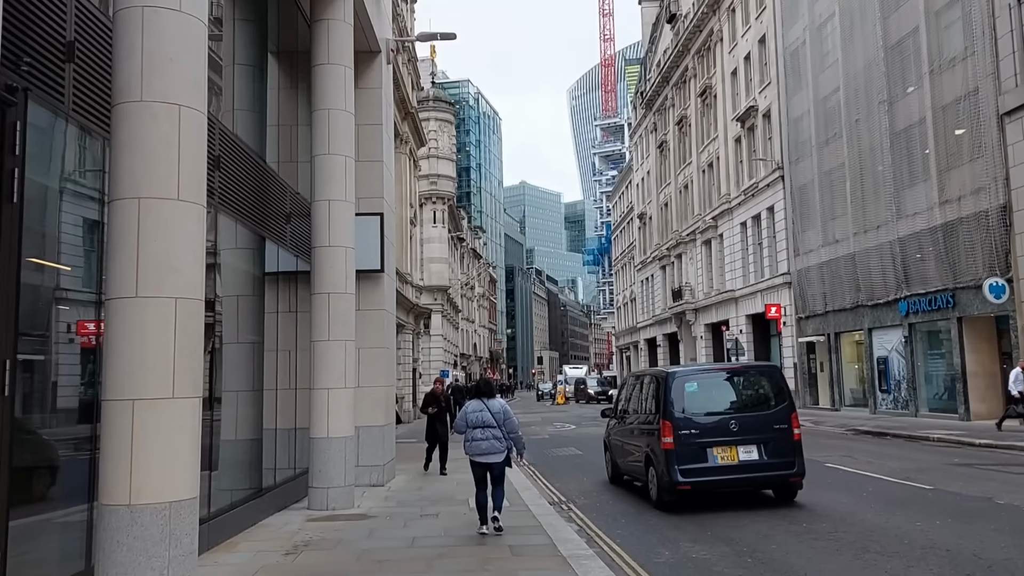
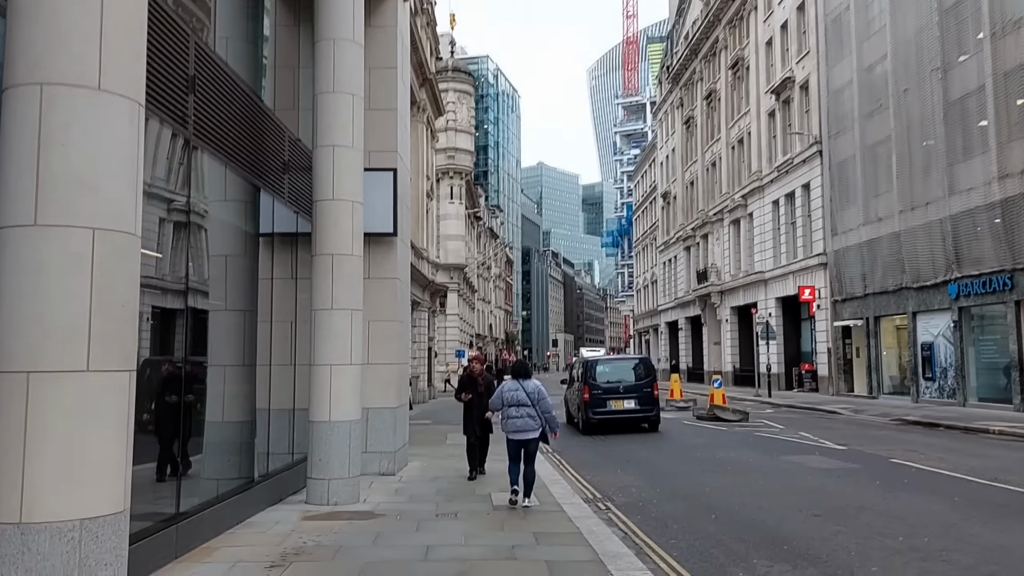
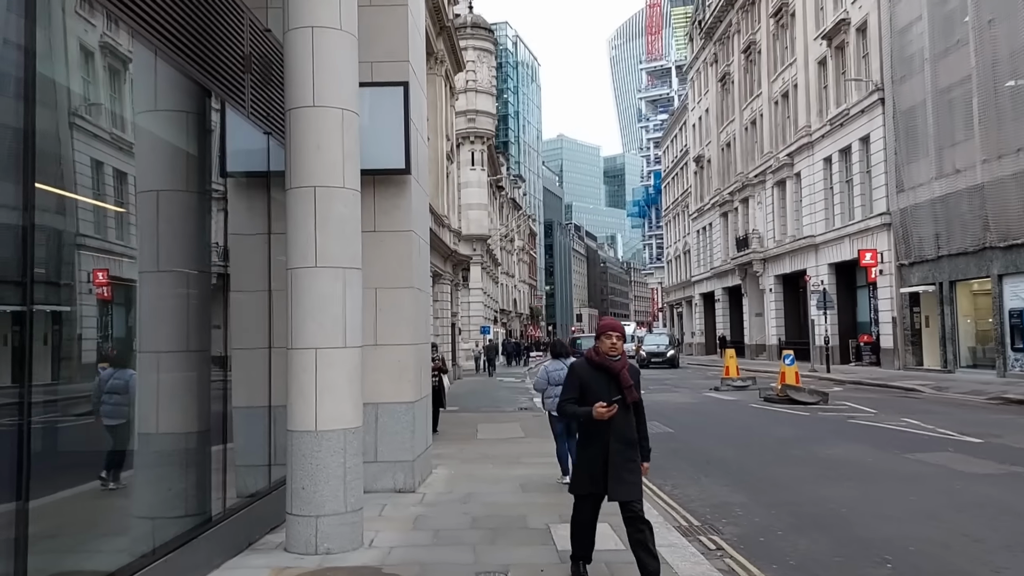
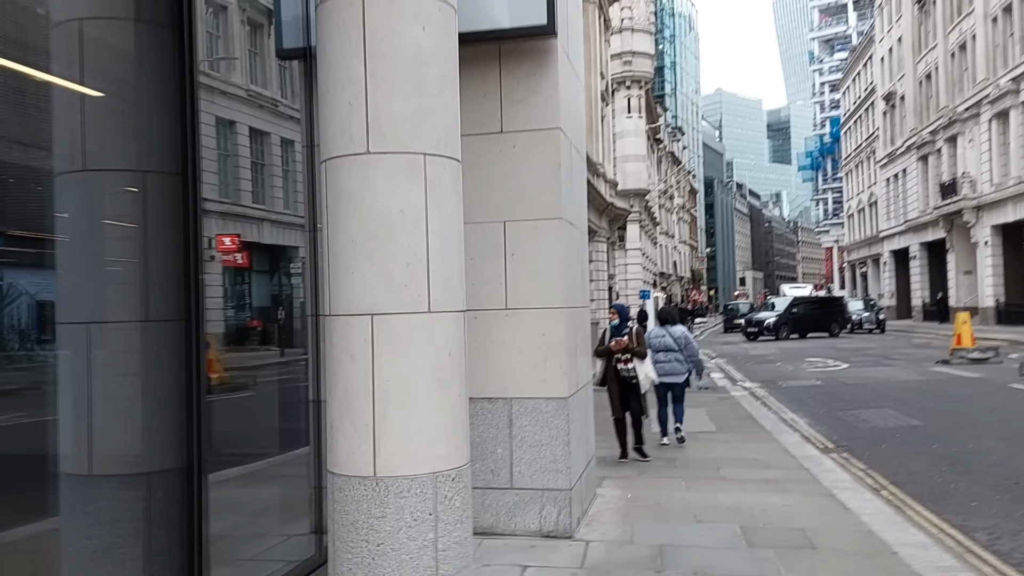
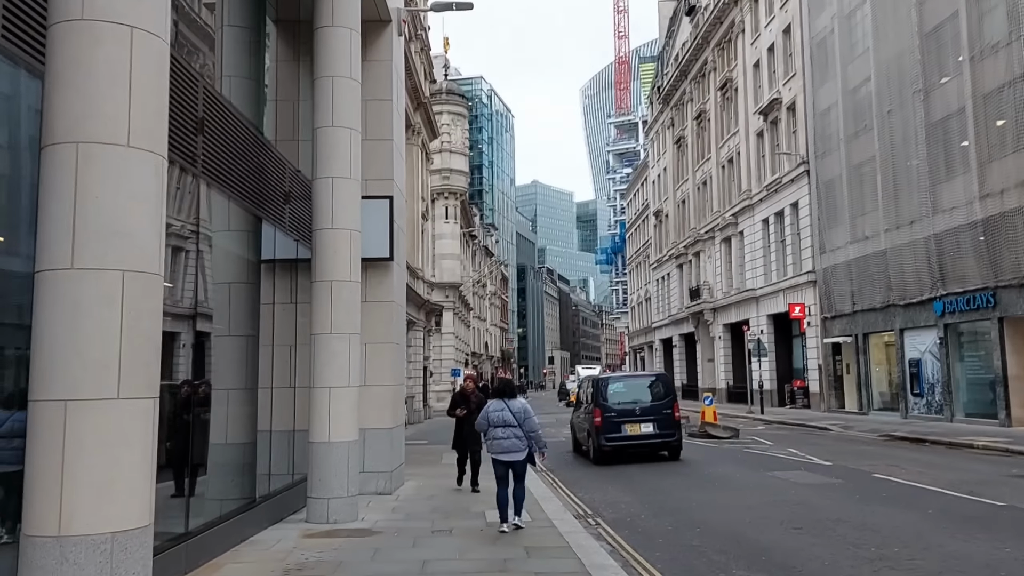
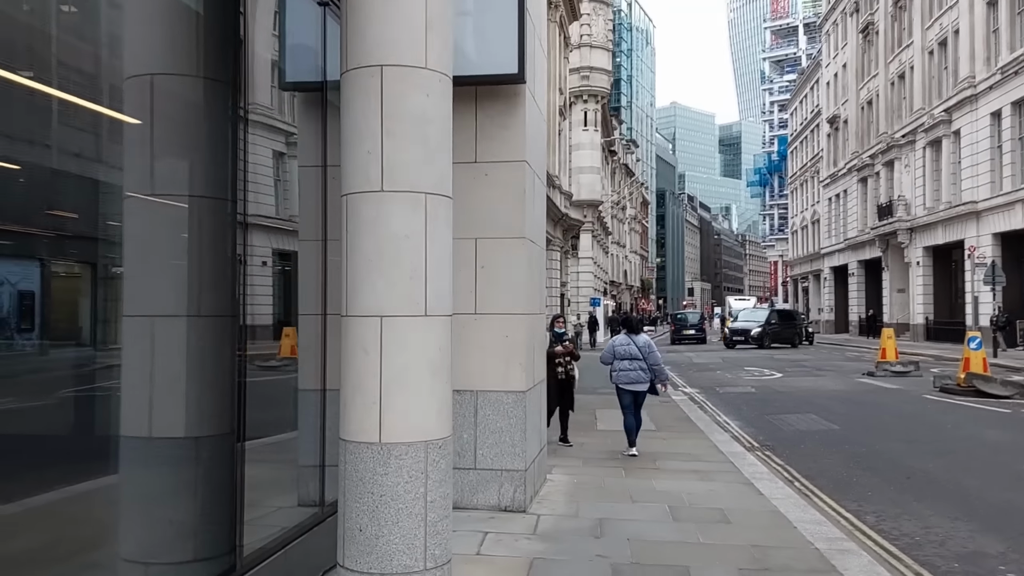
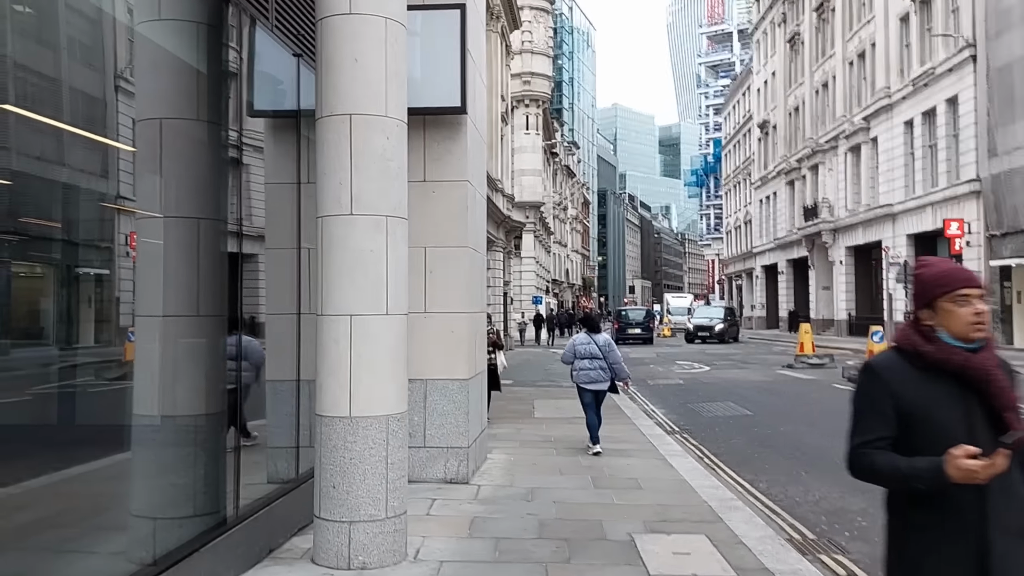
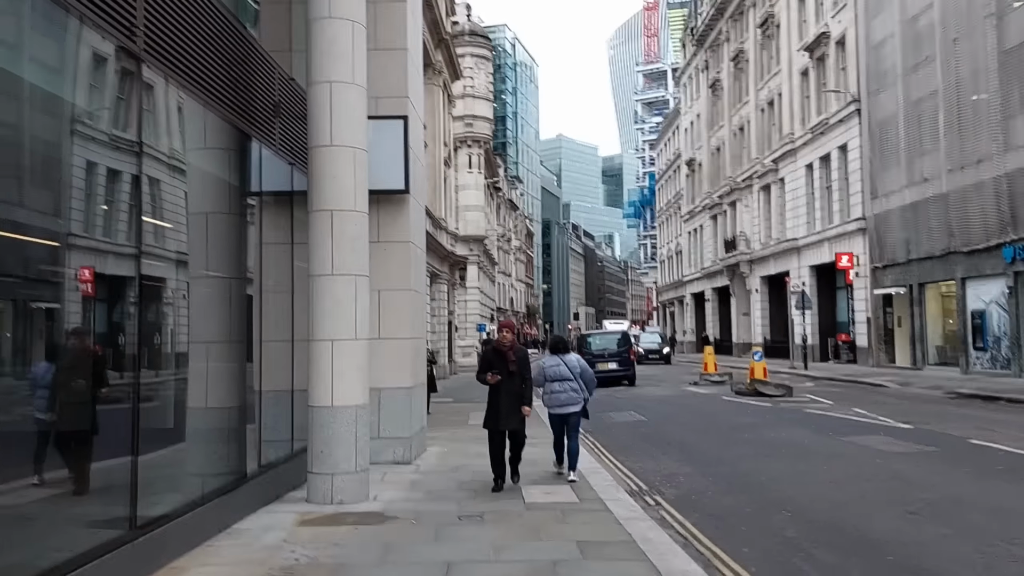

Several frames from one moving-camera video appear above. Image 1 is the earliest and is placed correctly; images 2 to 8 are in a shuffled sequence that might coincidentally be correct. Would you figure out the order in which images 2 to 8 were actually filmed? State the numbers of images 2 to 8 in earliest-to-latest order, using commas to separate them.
5, 2, 8, 3, 7, 6, 4
